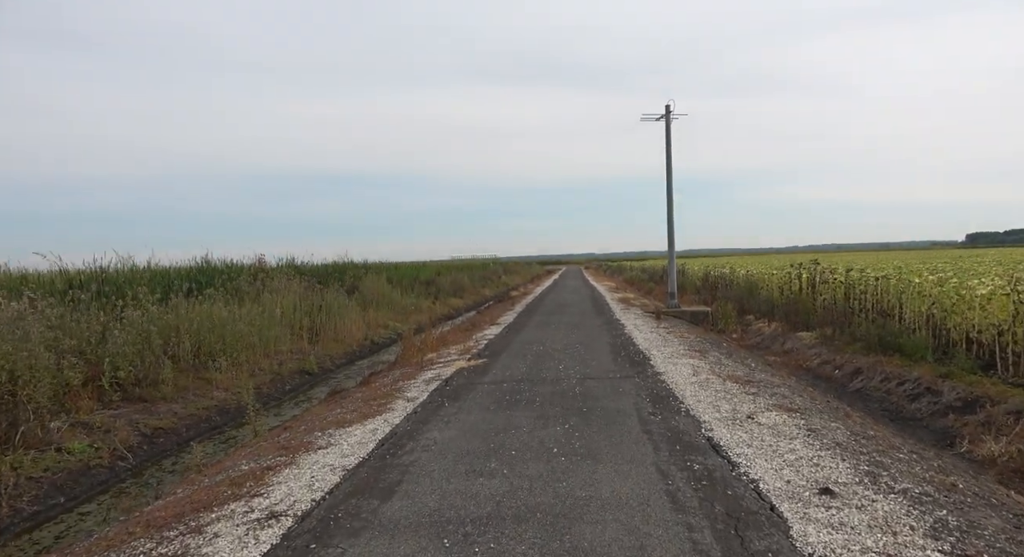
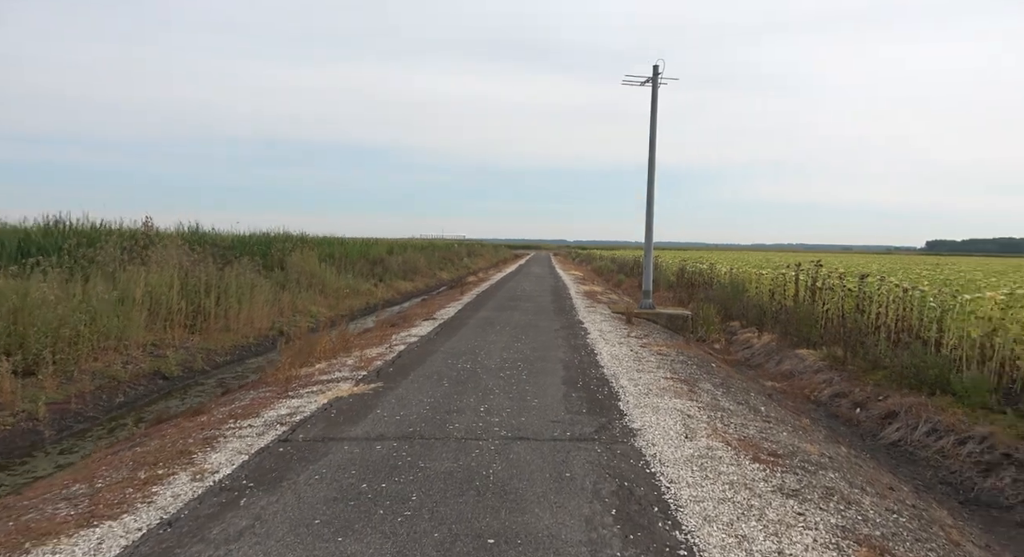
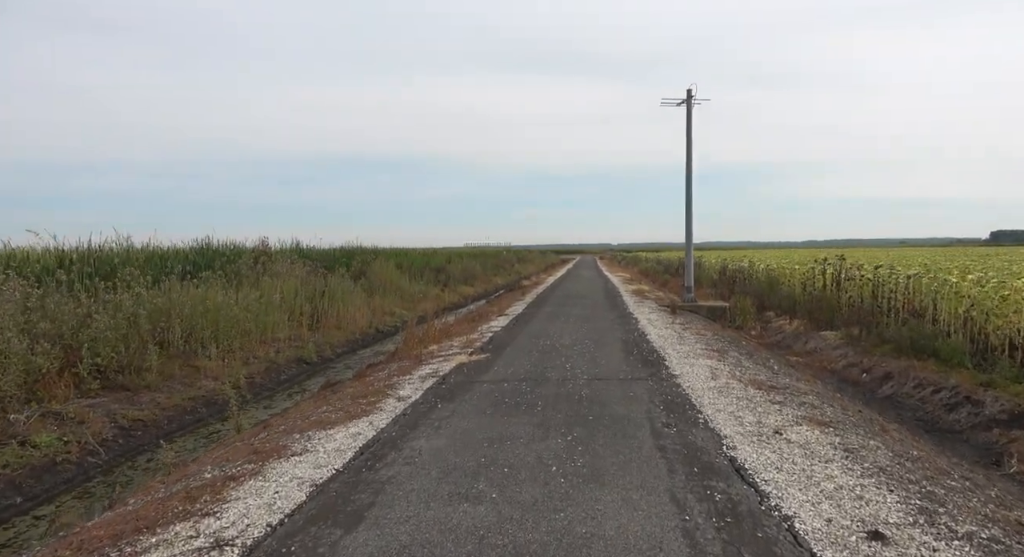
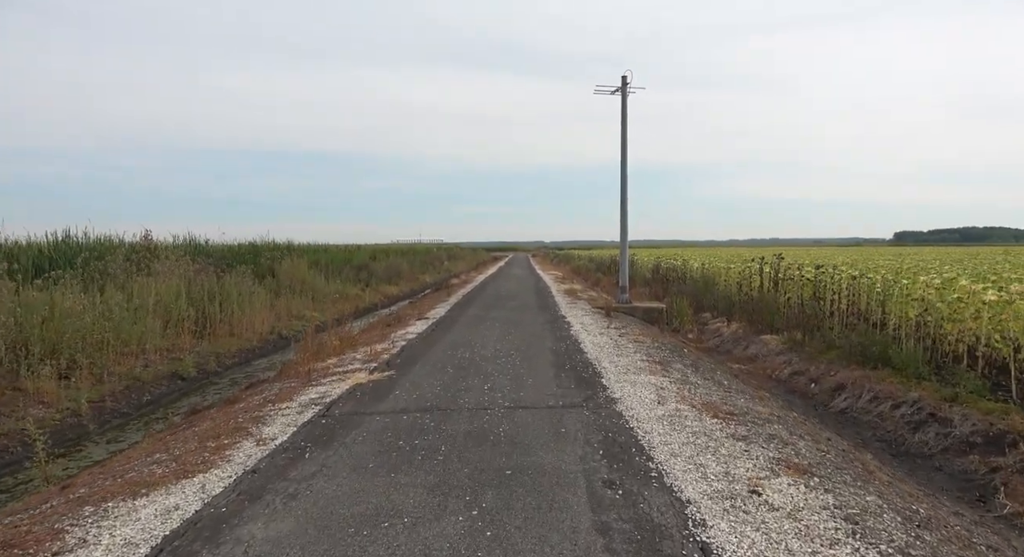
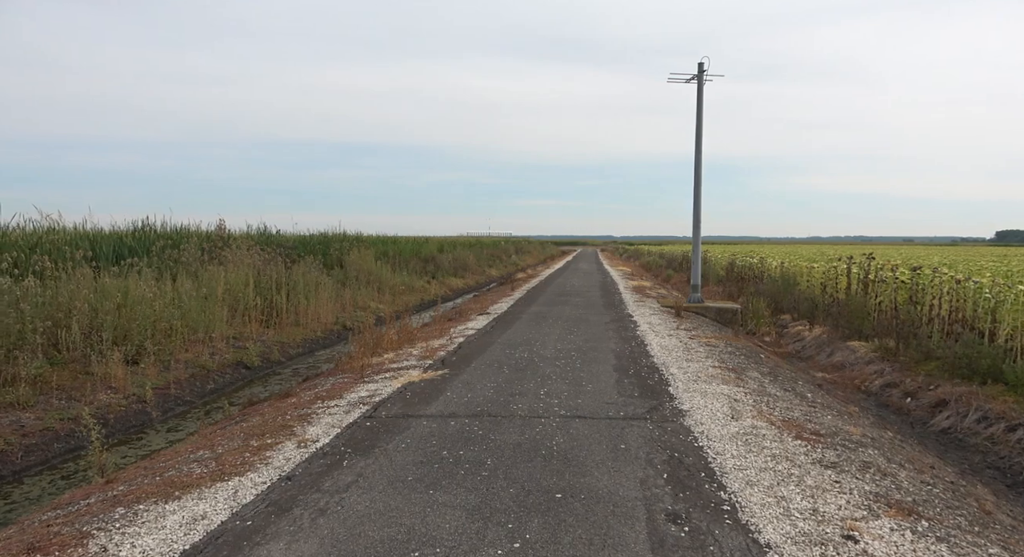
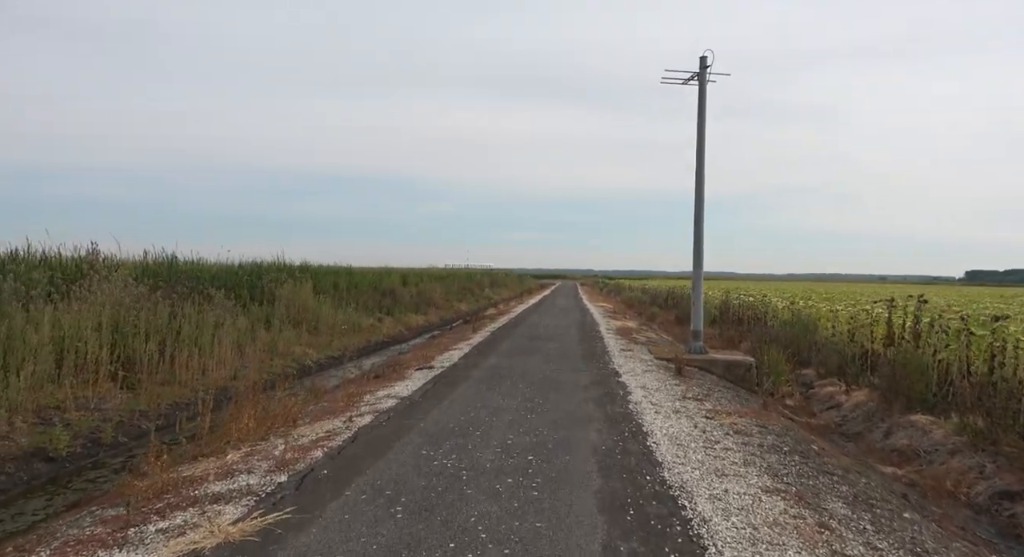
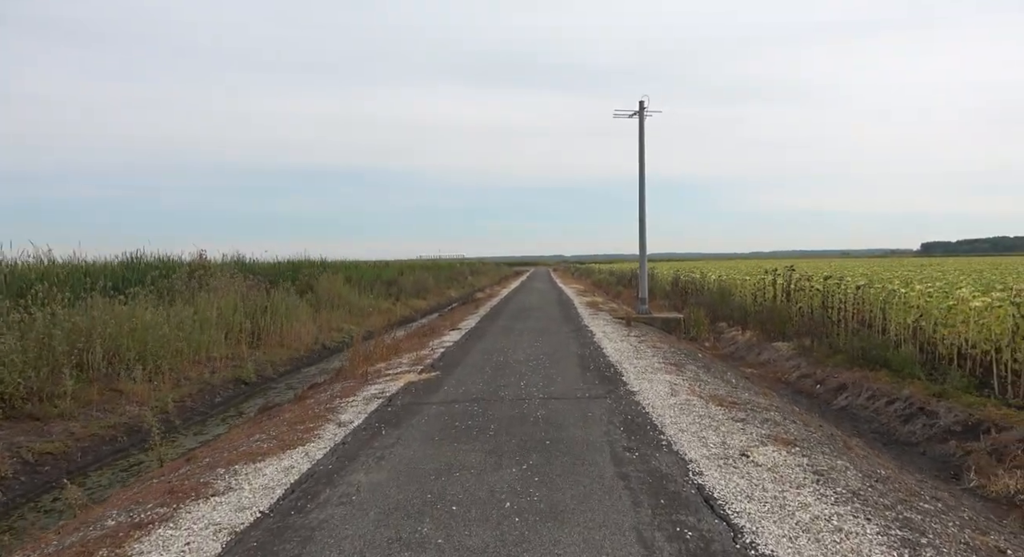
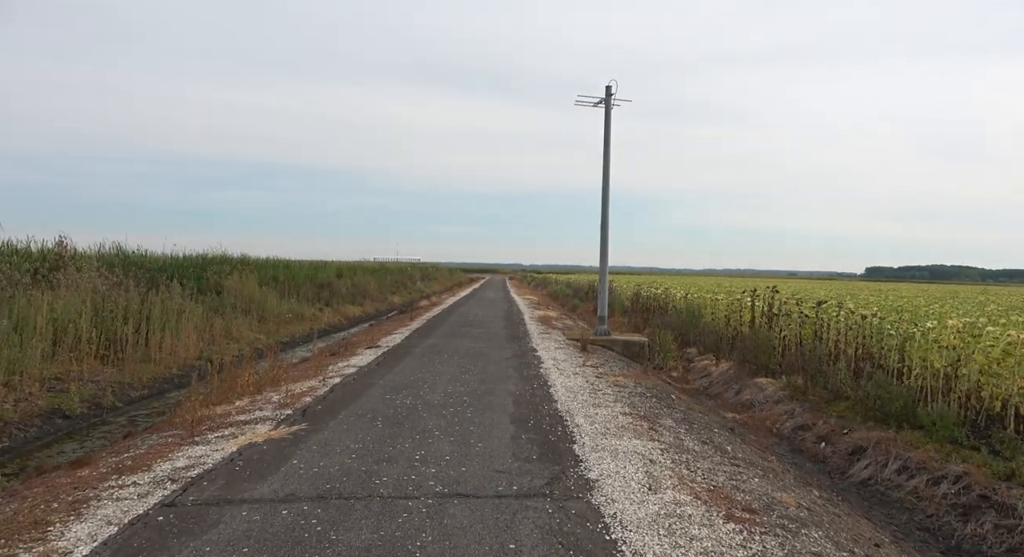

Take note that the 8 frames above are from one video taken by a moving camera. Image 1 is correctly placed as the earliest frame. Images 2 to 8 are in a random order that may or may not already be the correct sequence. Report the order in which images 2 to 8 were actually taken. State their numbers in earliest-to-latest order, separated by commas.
3, 7, 4, 5, 2, 8, 6
